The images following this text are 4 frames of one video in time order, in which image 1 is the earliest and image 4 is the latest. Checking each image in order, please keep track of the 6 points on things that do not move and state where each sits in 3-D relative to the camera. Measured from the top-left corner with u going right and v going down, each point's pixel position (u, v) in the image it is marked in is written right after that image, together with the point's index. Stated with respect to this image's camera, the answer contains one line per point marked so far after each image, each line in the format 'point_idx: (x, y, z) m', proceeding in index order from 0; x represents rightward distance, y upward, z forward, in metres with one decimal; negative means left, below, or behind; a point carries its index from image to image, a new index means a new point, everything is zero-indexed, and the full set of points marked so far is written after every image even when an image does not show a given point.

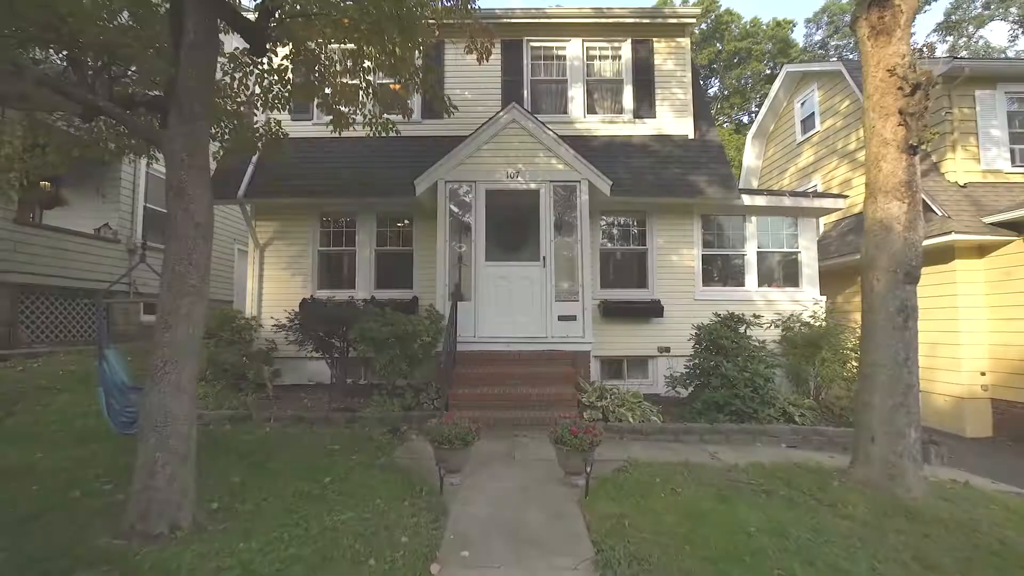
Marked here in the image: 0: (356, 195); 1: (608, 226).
0: (-1.8, +1.1, +8.2) m
1: (+1.3, +0.8, +8.6) m
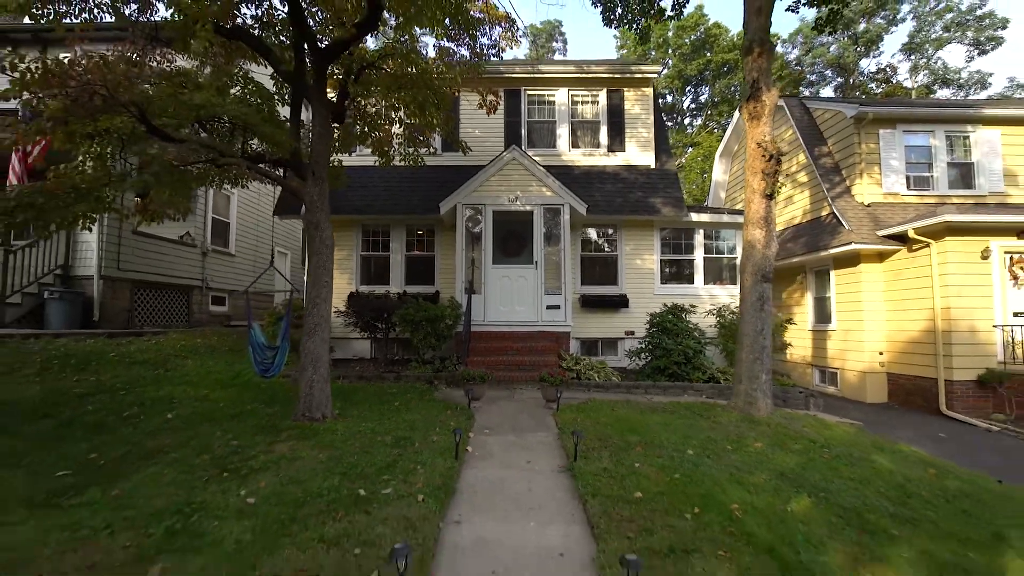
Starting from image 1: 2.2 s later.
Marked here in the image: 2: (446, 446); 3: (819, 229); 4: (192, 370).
0: (-1.8, +1.1, +10.7) m
1: (+1.3, +0.8, +11.1) m
2: (-0.4, -1.1, +4.8) m
3: (+5.3, +1.0, +12.4) m
4: (-3.7, -0.9, +8.2) m
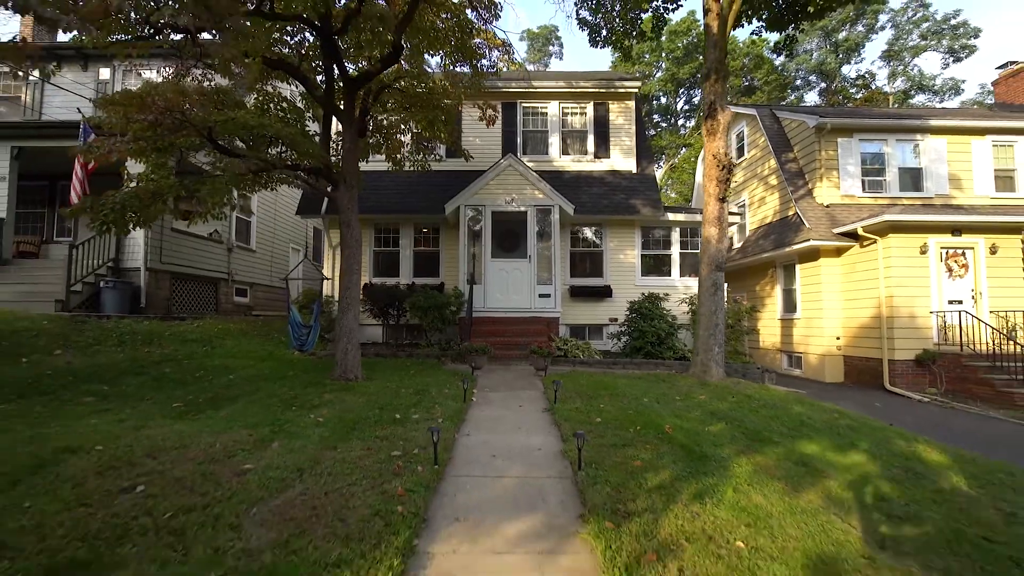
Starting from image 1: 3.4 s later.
0: (-1.8, +1.3, +12.0) m
1: (+1.3, +1.0, +12.5) m
2: (-0.5, -0.9, +6.2) m
3: (+5.2, +1.2, +13.7) m
4: (-3.7, -0.8, +9.5) m
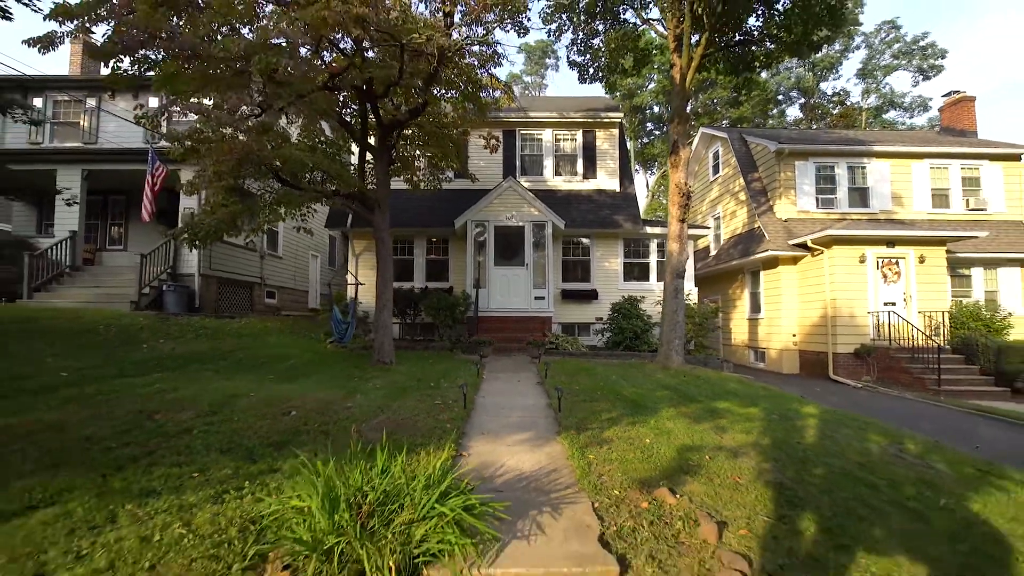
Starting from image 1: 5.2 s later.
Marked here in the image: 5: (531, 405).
0: (-1.8, +1.2, +14.0) m
1: (+1.3, +0.9, +14.5) m
2: (-0.5, -1.0, +8.1) m
3: (+5.2, +1.1, +15.7) m
4: (-3.7, -0.8, +11.5) m
5: (+0.2, -1.0, +6.1) m
